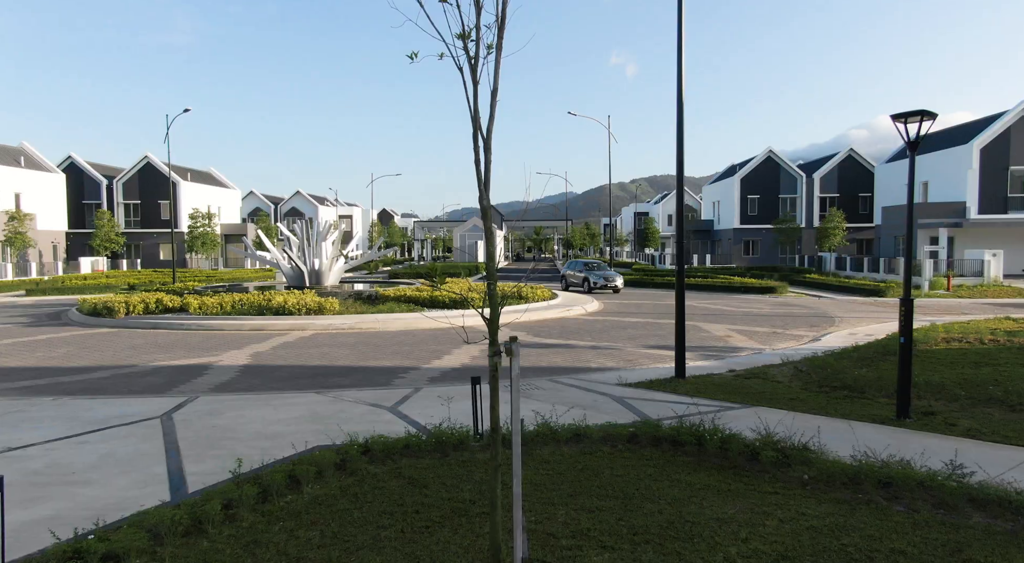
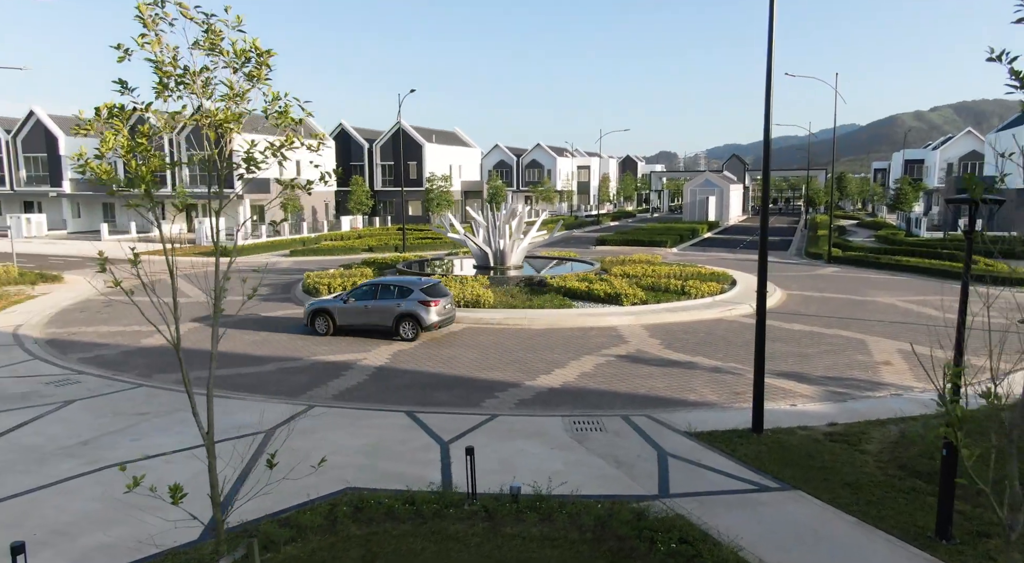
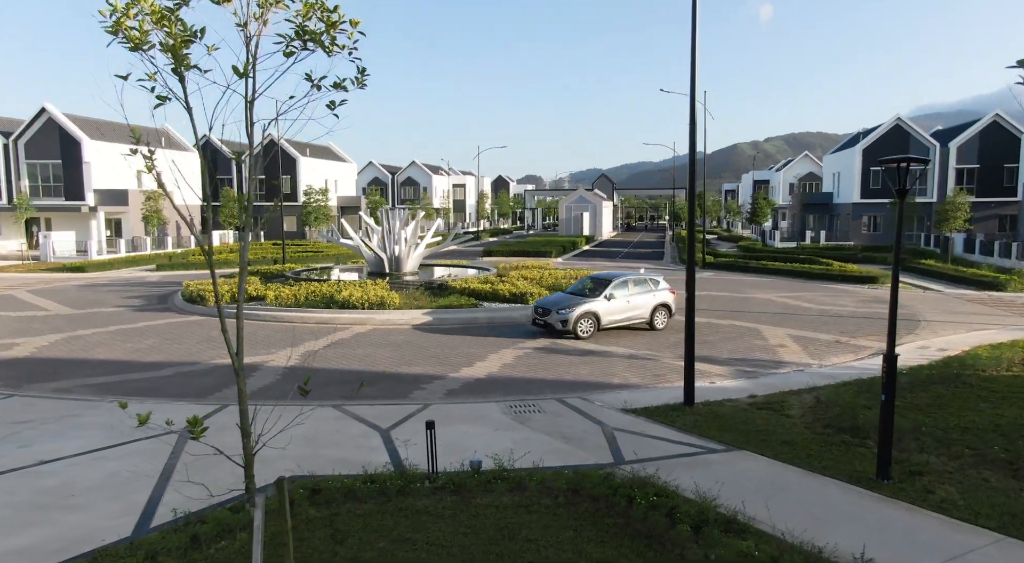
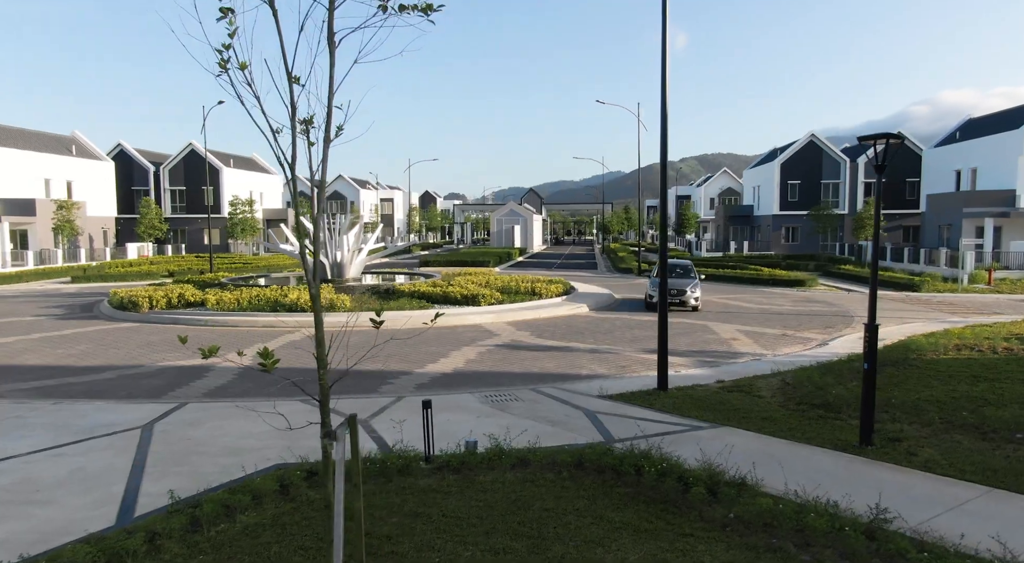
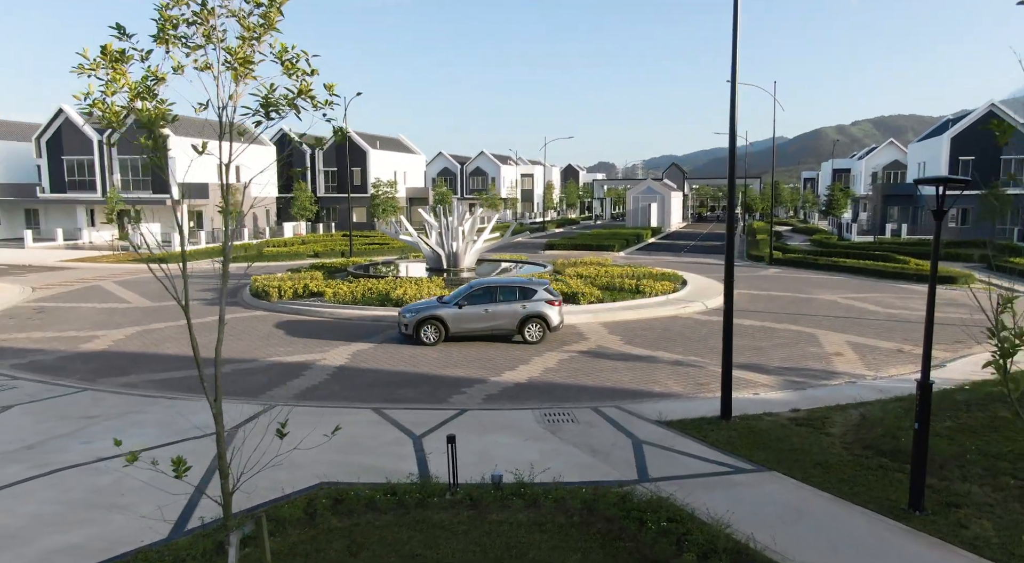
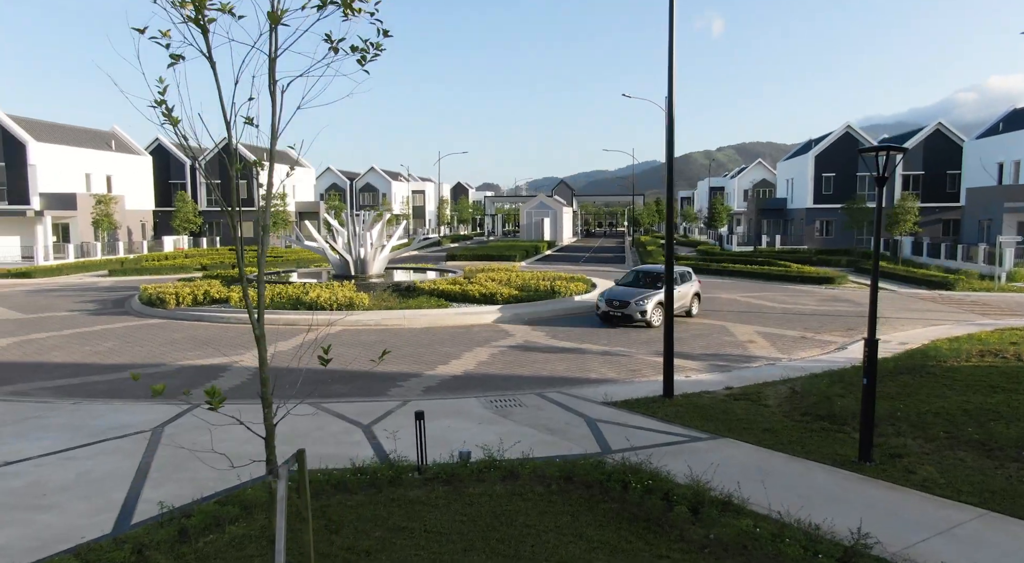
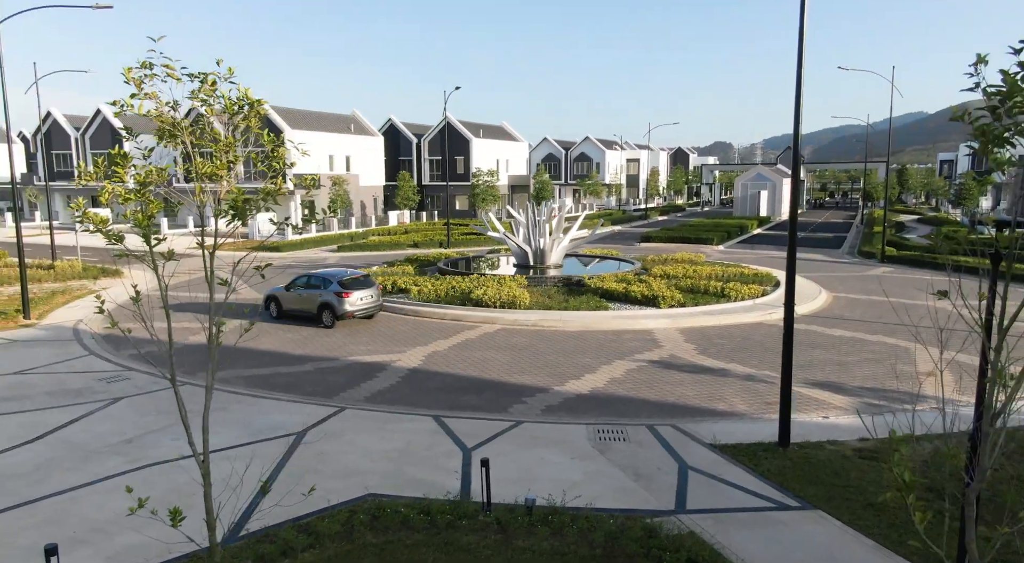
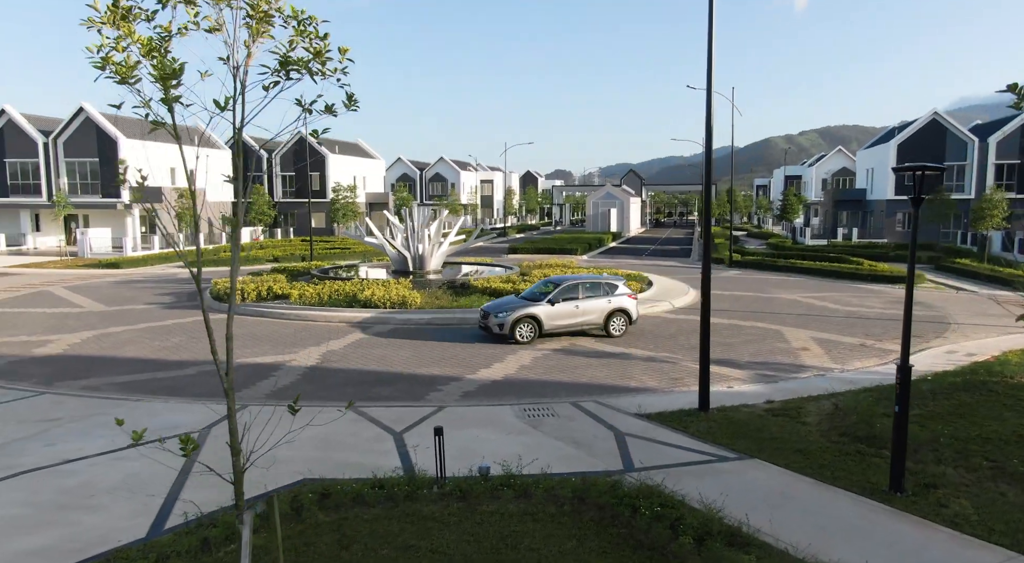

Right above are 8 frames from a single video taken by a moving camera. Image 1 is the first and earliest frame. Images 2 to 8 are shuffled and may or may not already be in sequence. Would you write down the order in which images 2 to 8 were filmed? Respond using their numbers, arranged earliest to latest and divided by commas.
4, 6, 3, 8, 5, 2, 7
